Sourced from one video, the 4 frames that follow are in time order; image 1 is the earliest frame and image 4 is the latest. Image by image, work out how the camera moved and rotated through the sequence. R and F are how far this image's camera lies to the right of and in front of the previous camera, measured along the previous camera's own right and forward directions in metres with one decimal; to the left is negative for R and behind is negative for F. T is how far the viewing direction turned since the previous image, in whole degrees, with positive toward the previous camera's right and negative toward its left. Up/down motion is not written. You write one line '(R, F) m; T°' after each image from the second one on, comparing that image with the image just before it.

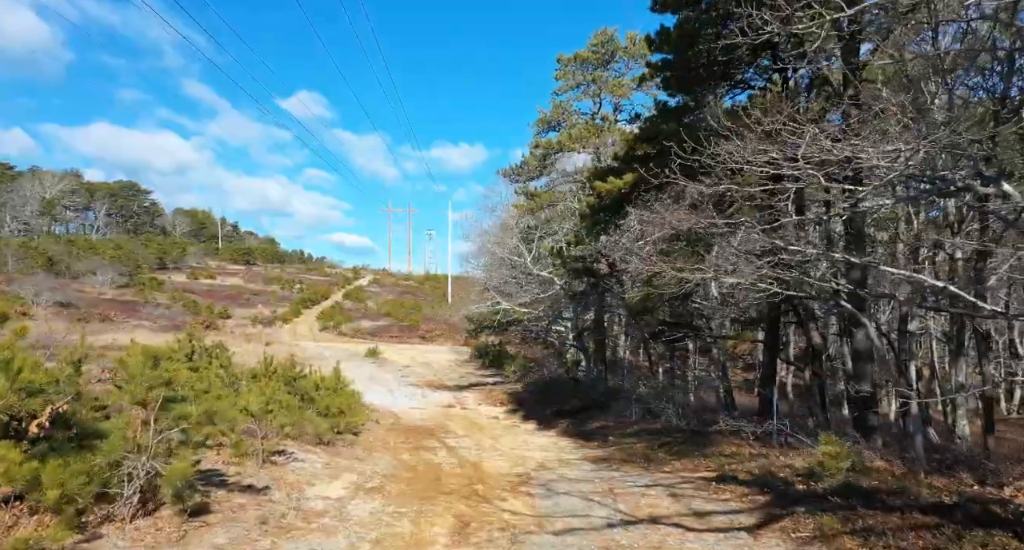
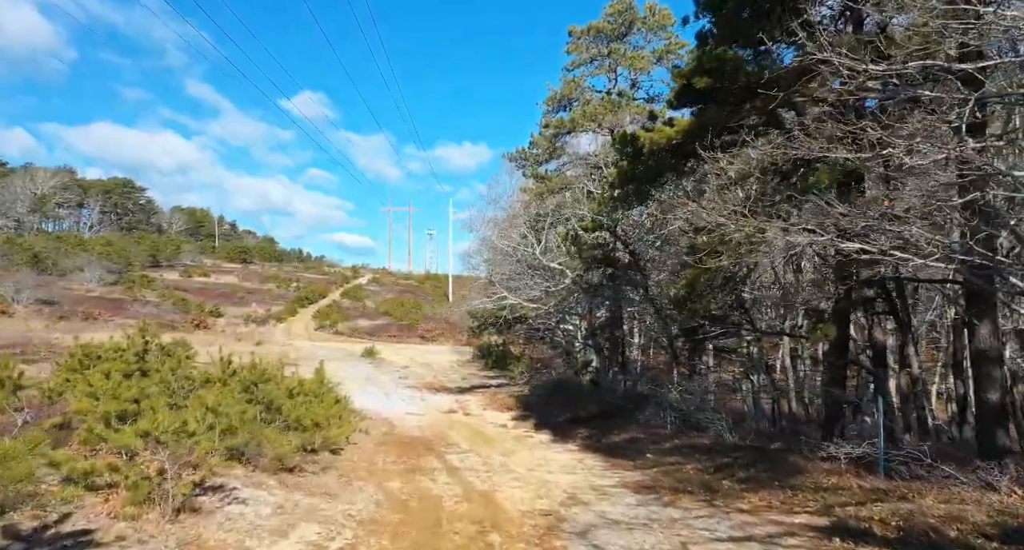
(-0.2, +1.8) m; 0°
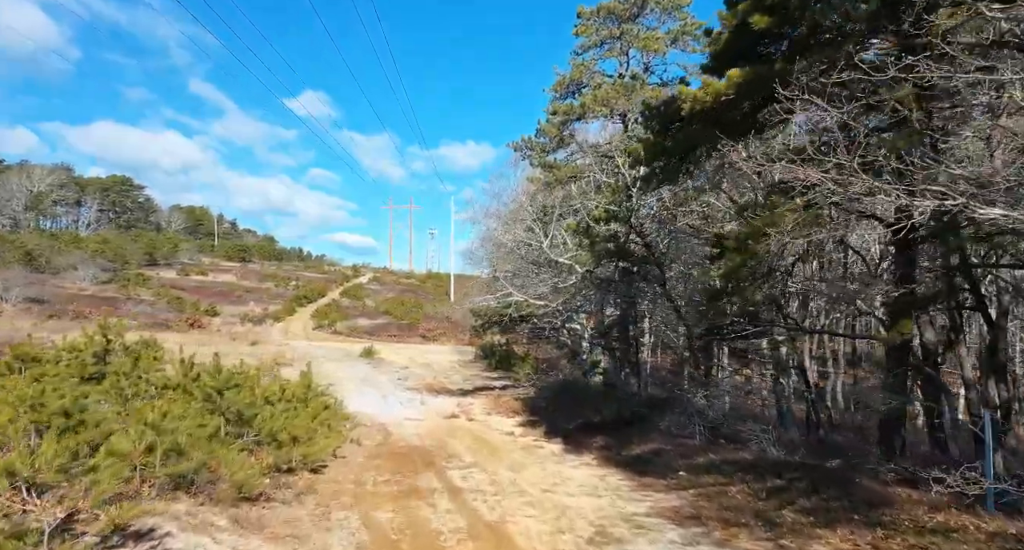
(-0.1, +1.1) m; 0°
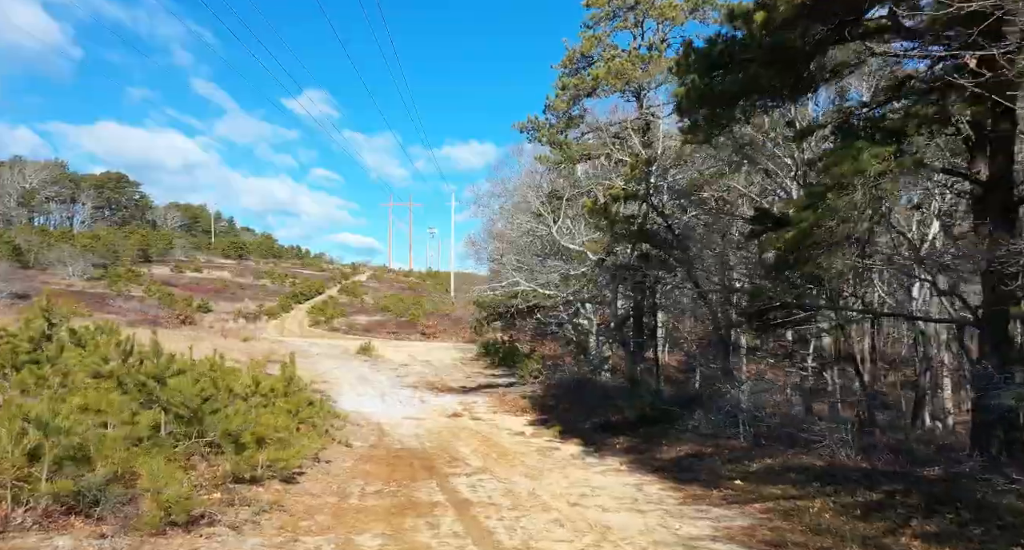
(-0.2, +1.3) m; 0°
